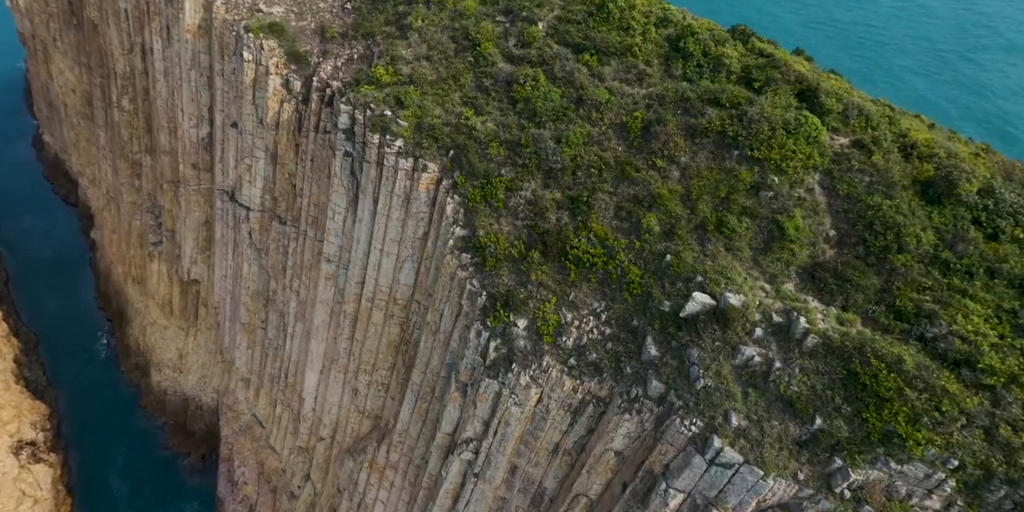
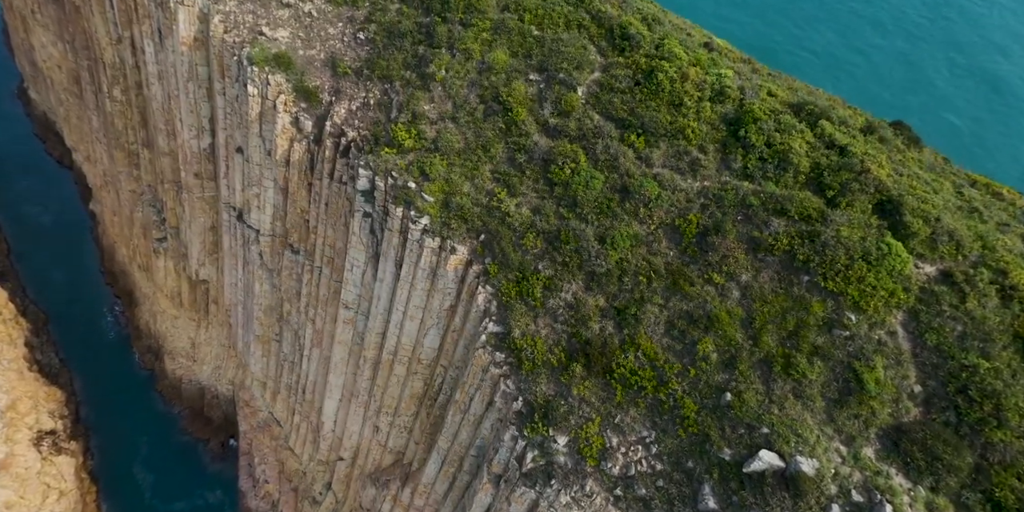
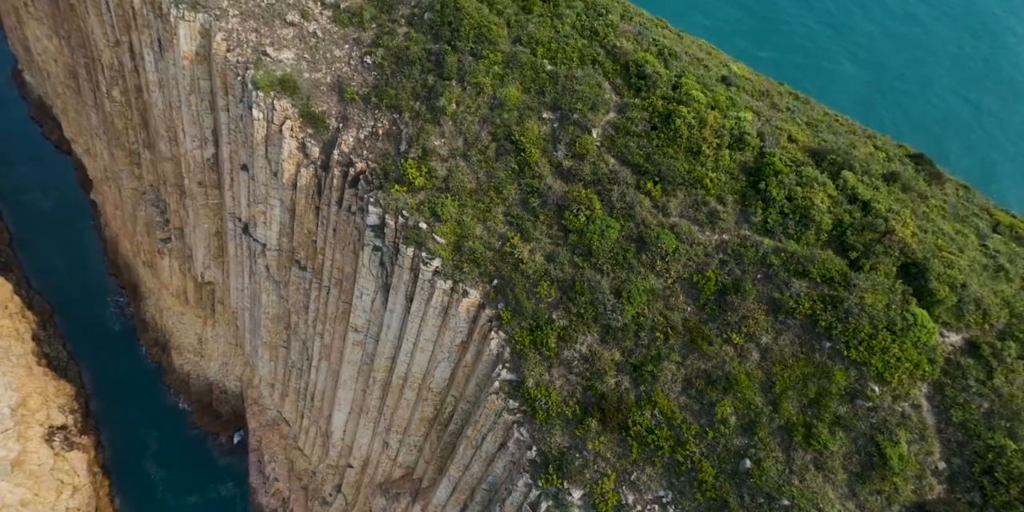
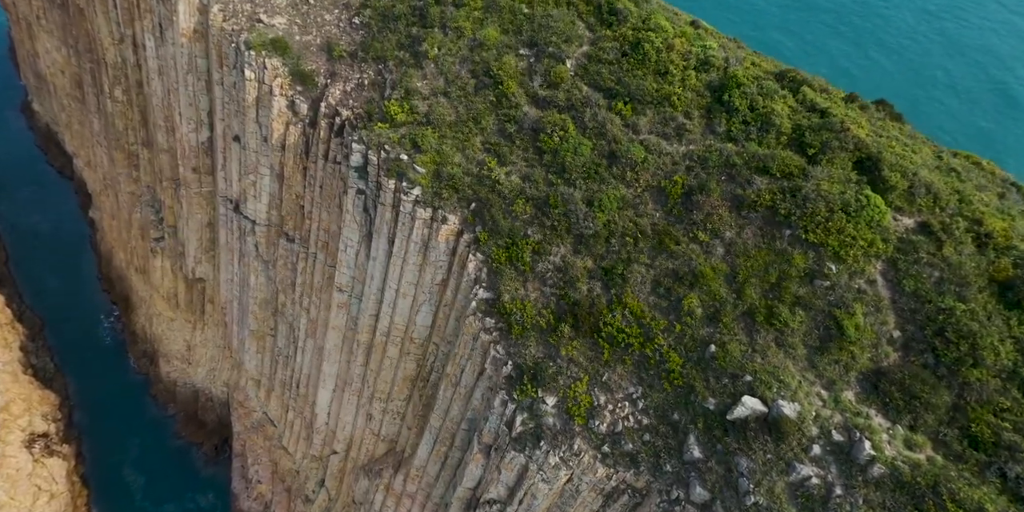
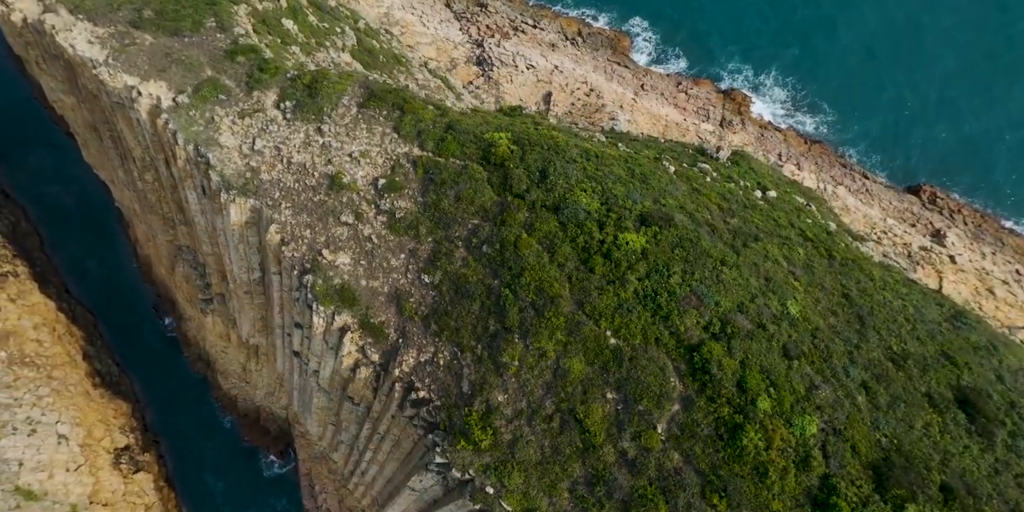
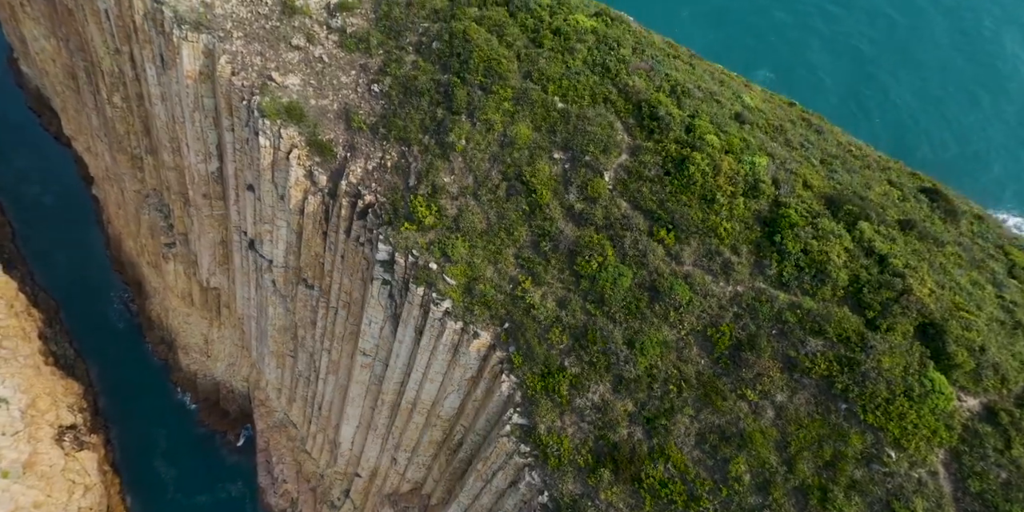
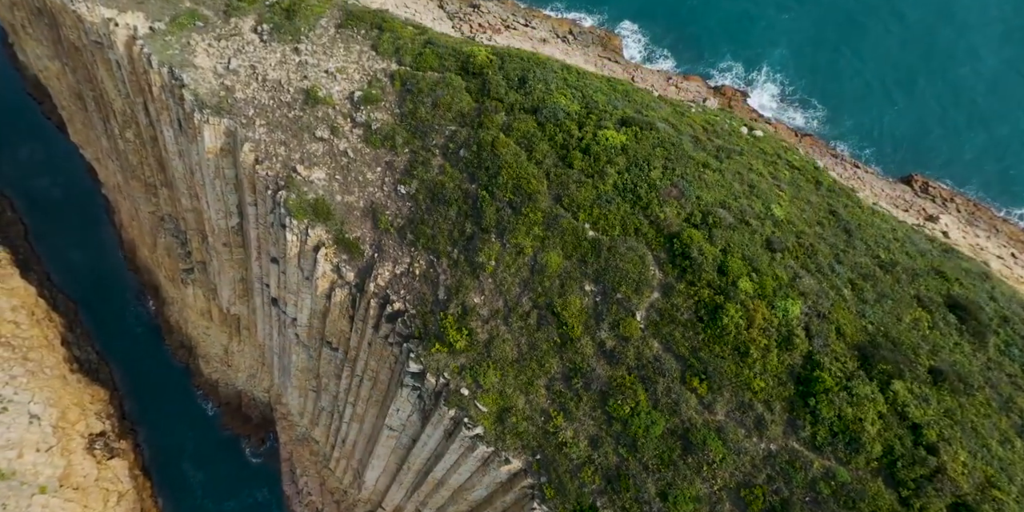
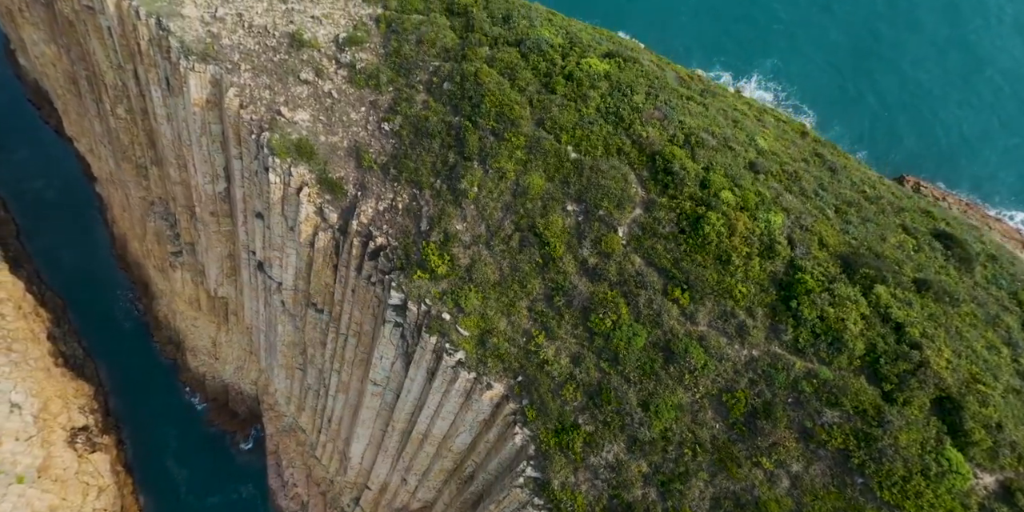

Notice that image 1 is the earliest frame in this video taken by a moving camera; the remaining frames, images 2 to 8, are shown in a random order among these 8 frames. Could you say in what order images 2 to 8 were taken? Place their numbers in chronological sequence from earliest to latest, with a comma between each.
4, 2, 3, 6, 8, 7, 5
